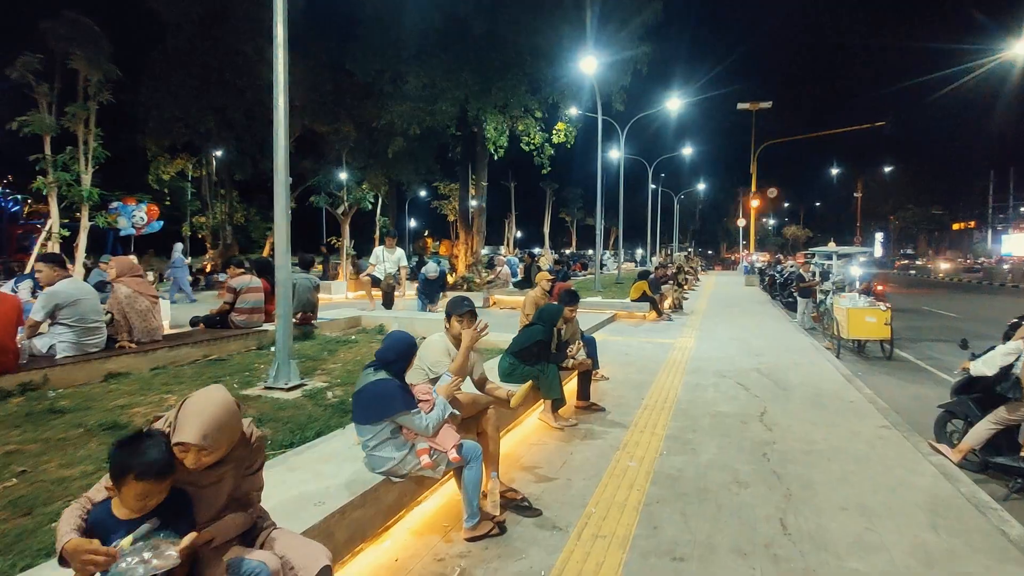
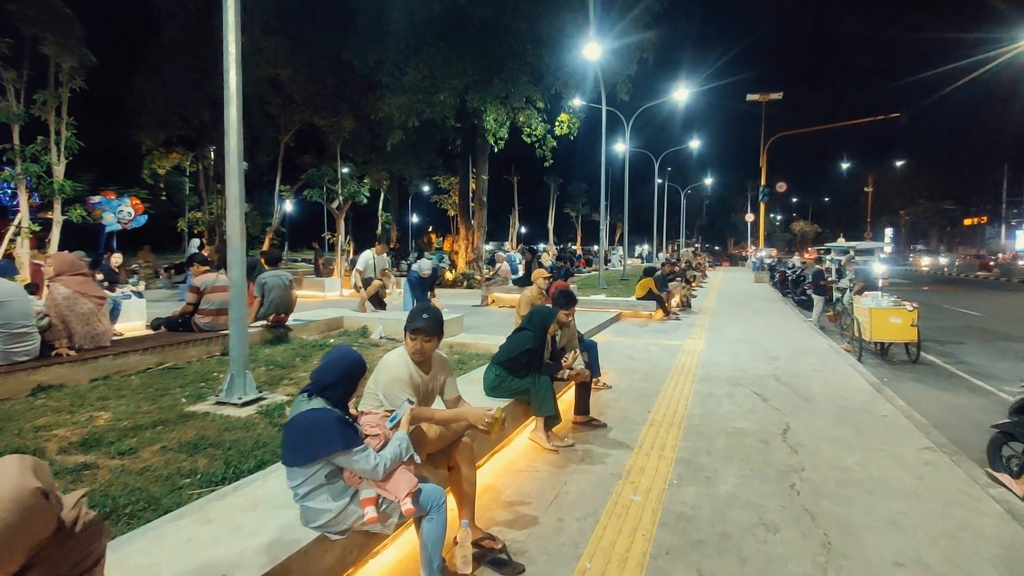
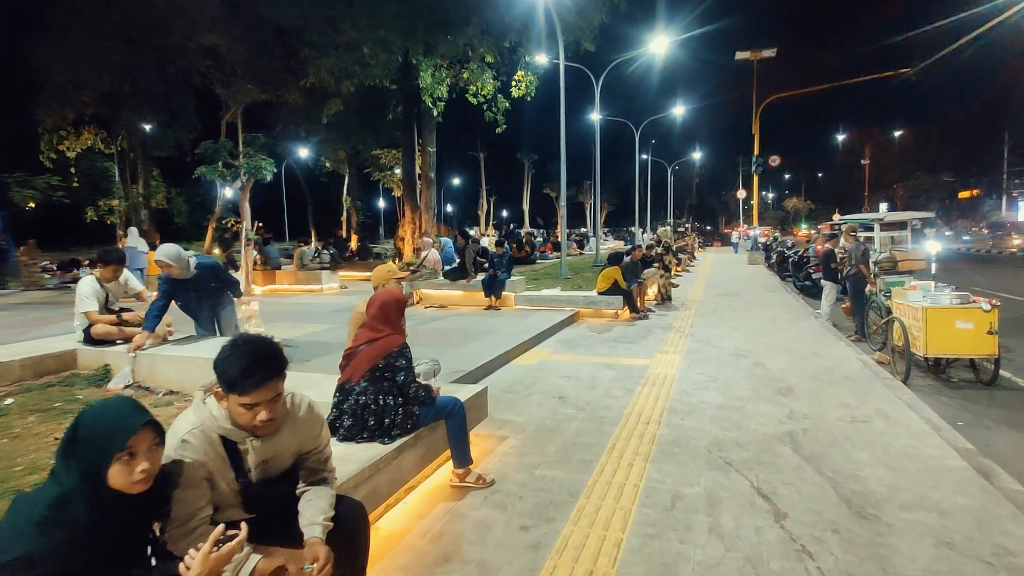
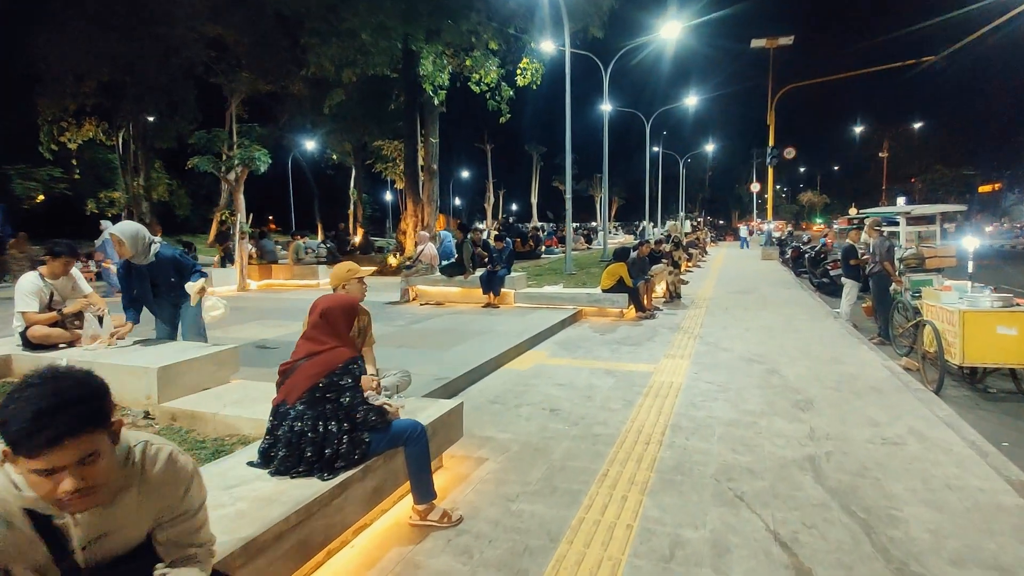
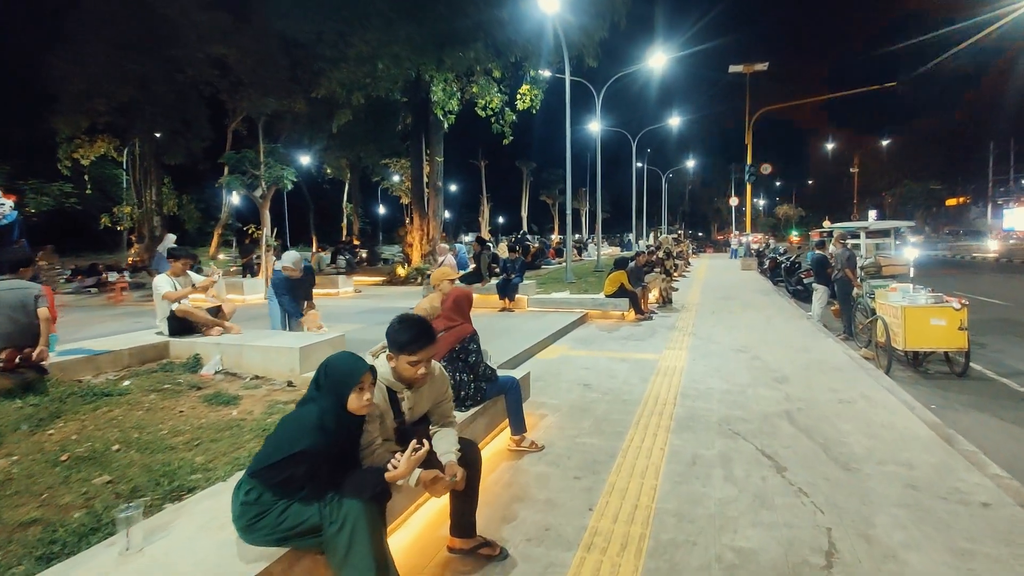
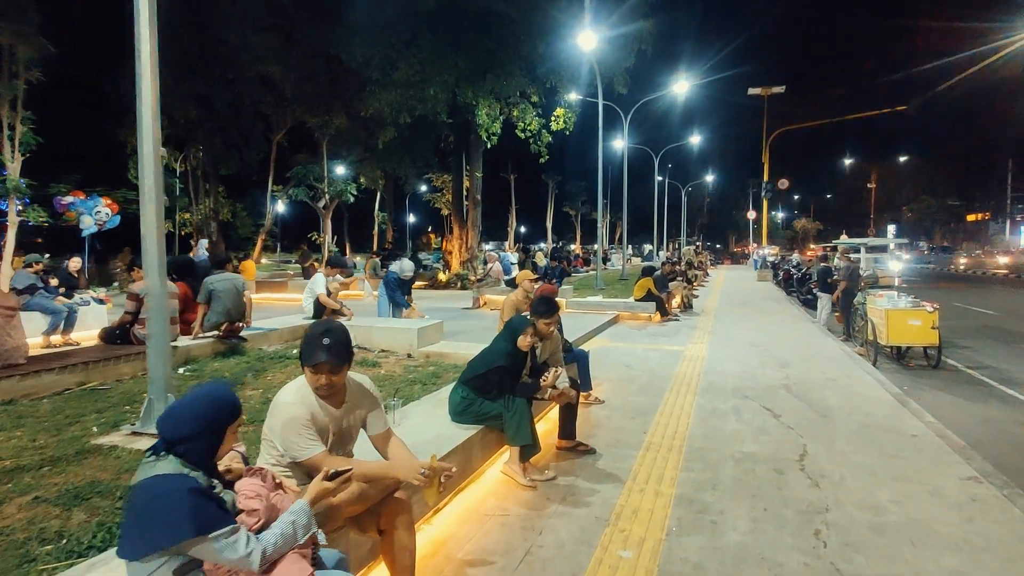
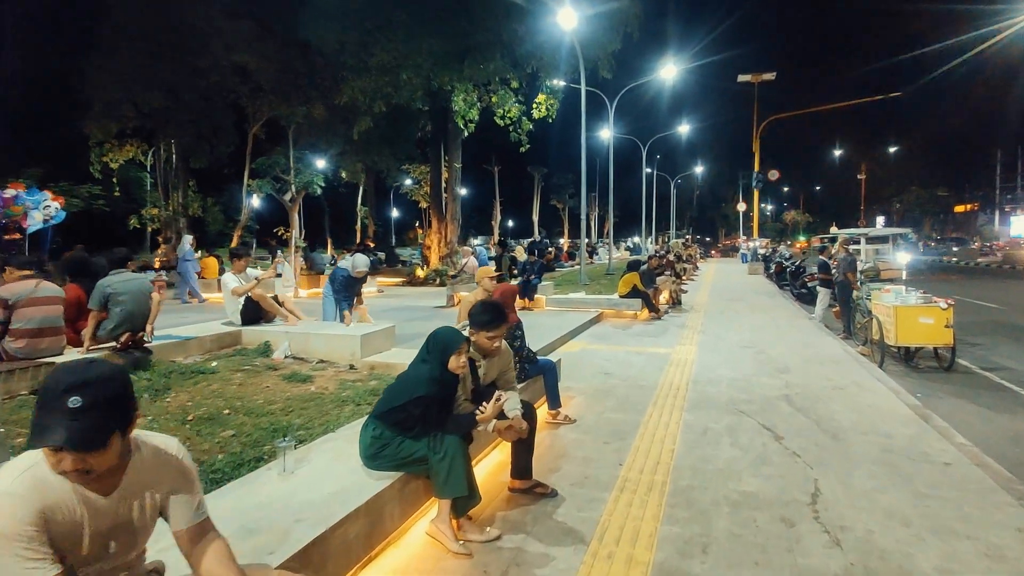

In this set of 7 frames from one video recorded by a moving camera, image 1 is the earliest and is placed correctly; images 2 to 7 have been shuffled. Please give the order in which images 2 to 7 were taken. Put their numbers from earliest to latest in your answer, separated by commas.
2, 6, 7, 5, 3, 4
